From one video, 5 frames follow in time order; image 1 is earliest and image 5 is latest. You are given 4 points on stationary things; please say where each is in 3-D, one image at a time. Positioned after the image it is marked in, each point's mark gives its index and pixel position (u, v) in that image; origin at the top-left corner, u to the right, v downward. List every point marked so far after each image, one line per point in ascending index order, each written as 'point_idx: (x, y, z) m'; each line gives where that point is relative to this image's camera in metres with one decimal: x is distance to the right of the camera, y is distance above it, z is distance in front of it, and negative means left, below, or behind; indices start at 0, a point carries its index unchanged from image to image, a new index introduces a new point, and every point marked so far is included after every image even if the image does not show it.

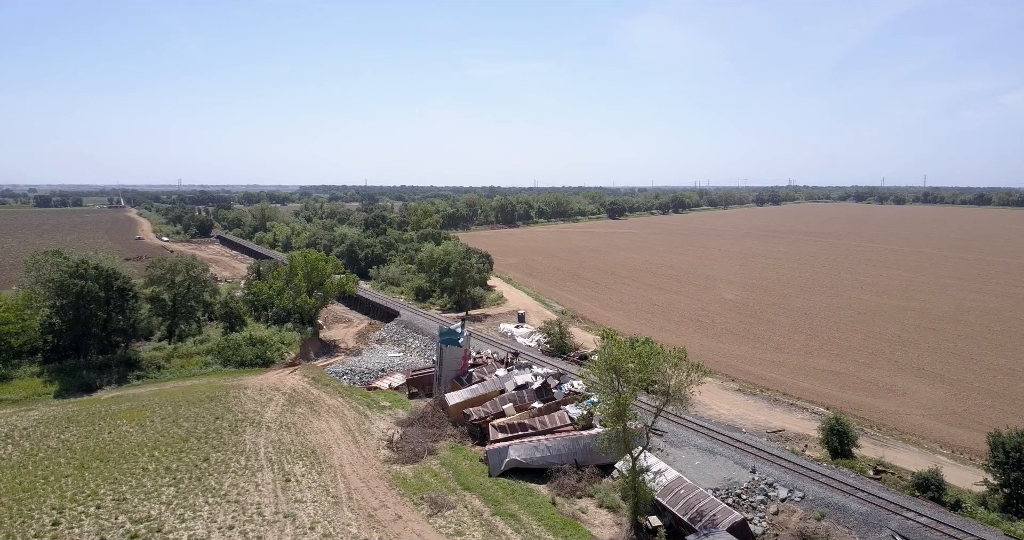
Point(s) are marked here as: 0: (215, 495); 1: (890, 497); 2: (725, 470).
0: (-9.0, -7.0, +17.0) m
1: (+12.2, -7.0, +17.1) m
2: (+7.6, -6.8, +18.6) m
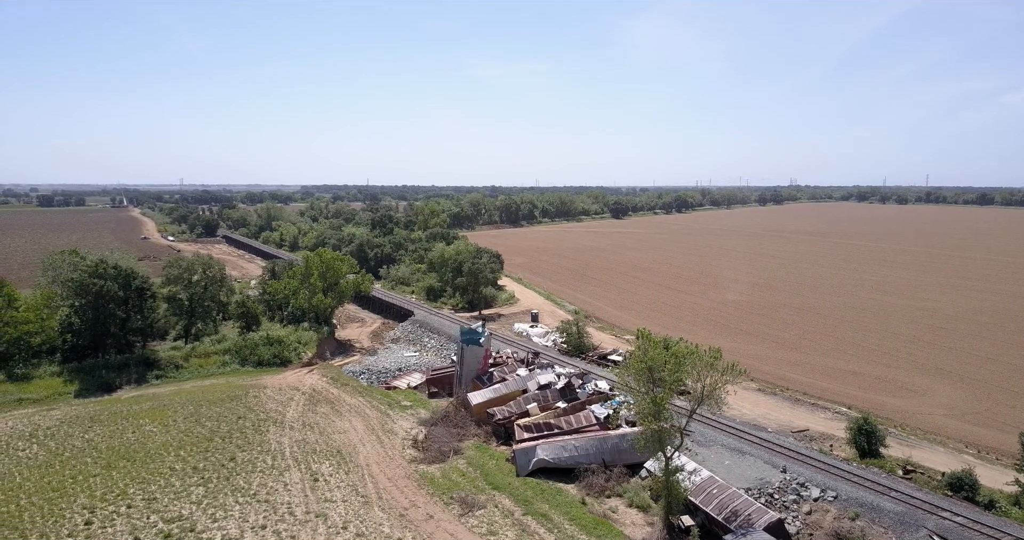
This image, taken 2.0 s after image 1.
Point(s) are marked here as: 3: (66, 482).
0: (-8.2, -7.0, +17.3) m
1: (+13.0, -7.0, +17.0) m
2: (+8.5, -6.8, +18.6) m
3: (-14.4, -7.0, +18.2) m
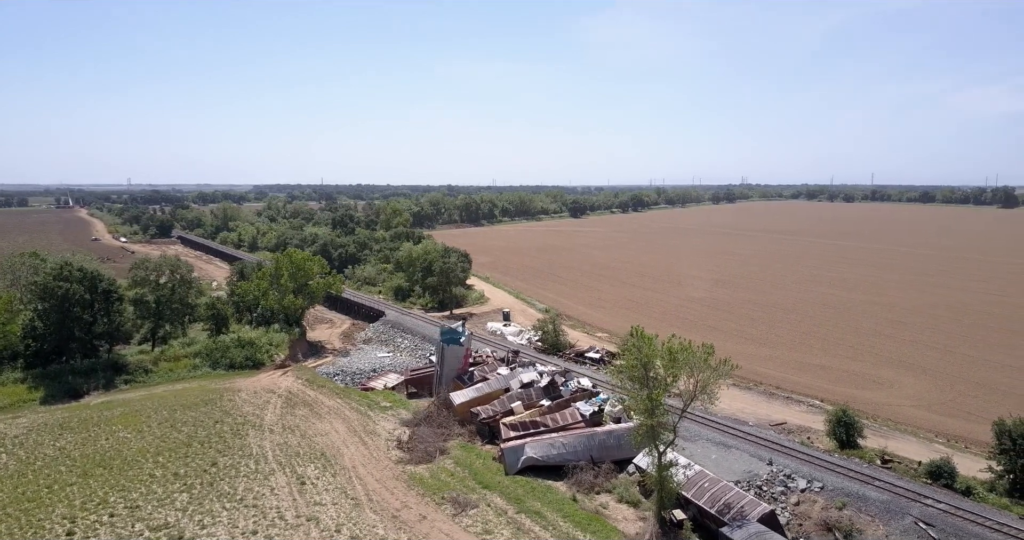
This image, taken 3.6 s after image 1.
0: (-8.5, -7.0, +16.8) m
1: (+12.6, -6.9, +17.6) m
2: (+8.0, -6.7, +19.0) m
3: (-14.8, -7.0, +17.3) m
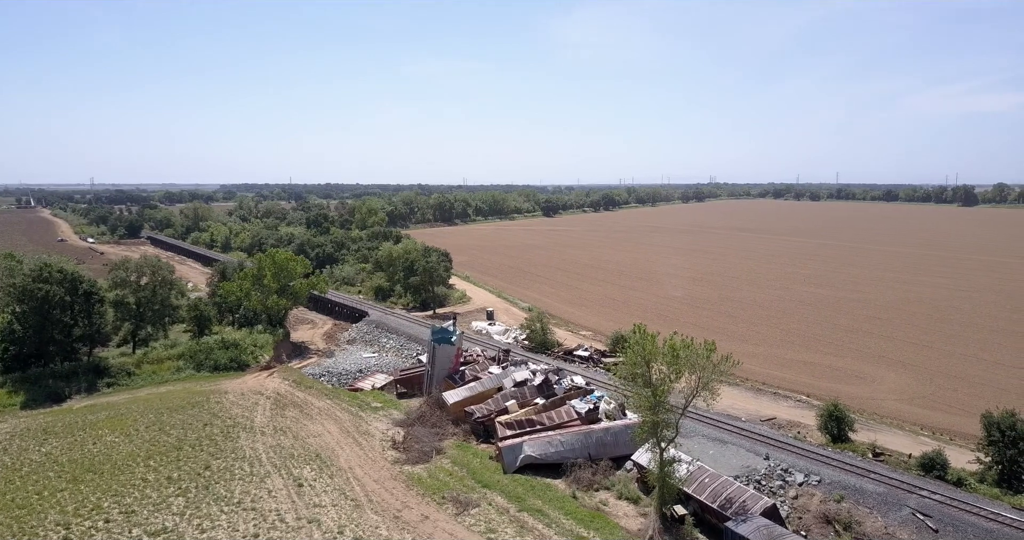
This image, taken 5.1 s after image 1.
0: (-8.6, -7.0, +16.5) m
1: (+12.5, -6.8, +18.0) m
2: (+7.9, -6.6, +19.2) m
3: (-14.9, -7.0, +16.9) m
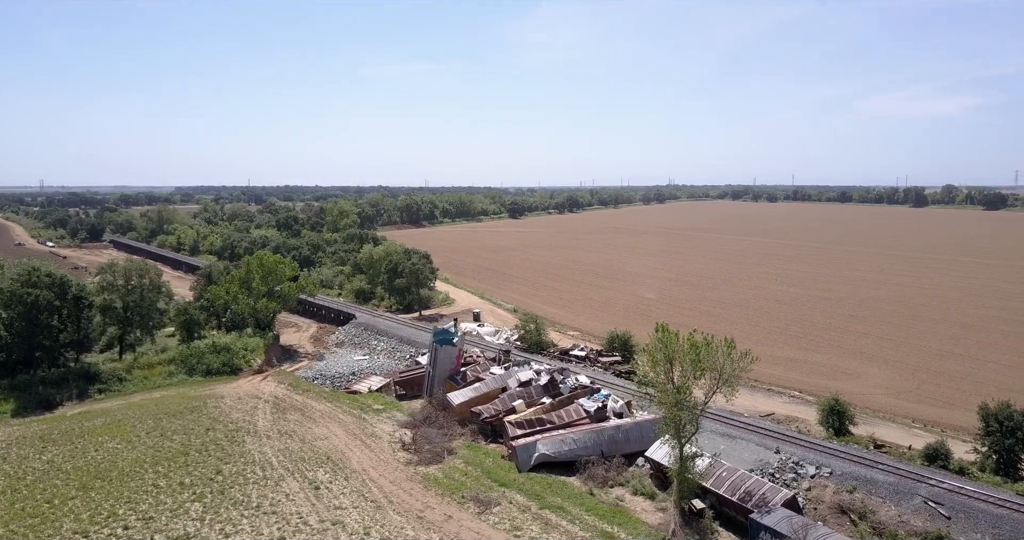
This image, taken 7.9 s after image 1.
0: (-8.2, -7.1, +16.4) m
1: (+12.9, -6.7, +18.6) m
2: (+8.2, -6.6, +19.7) m
3: (-14.5, -7.1, +16.6) m
